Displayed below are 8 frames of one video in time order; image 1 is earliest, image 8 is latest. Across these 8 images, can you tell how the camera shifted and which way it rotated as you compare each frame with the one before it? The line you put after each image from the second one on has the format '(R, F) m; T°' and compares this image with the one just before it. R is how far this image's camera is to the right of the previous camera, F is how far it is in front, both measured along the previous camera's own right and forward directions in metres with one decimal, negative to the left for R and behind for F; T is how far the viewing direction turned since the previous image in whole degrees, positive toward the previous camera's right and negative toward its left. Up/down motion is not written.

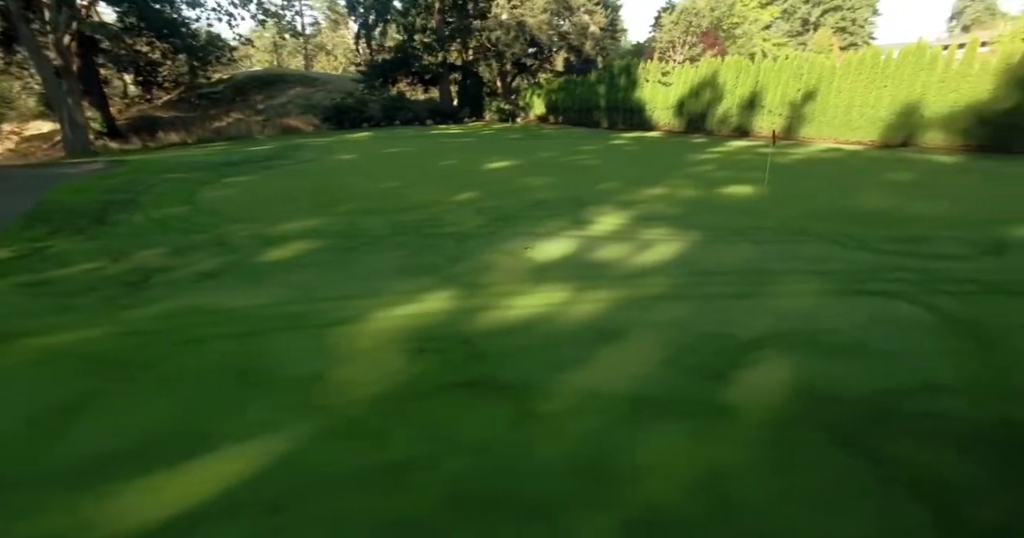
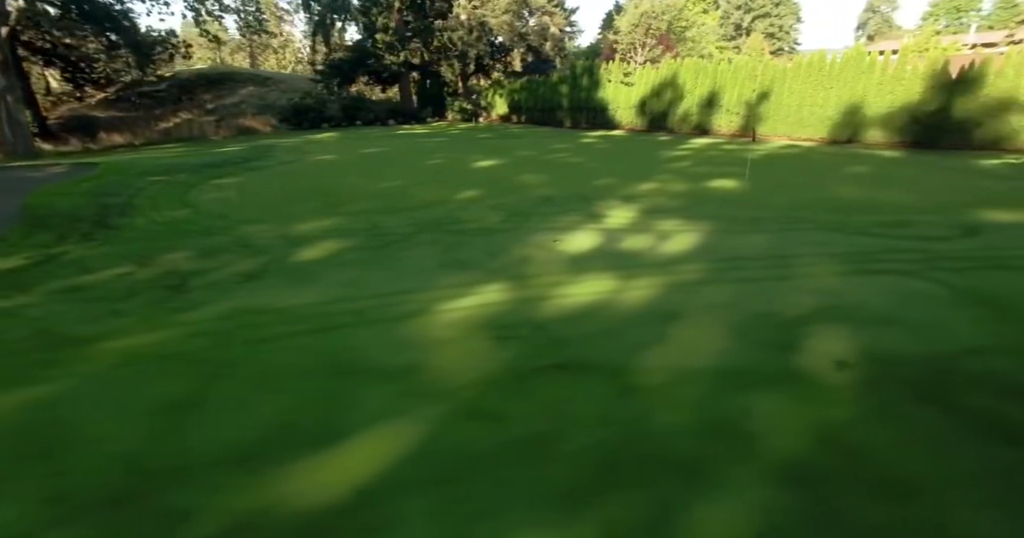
(-0.7, -0.1) m; +6°
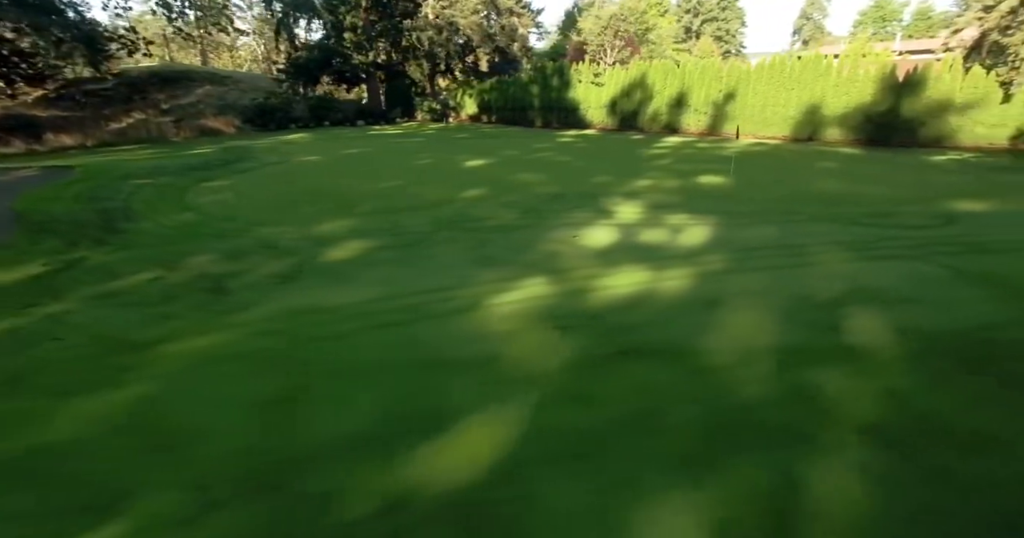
(-0.6, -0.1) m; +5°
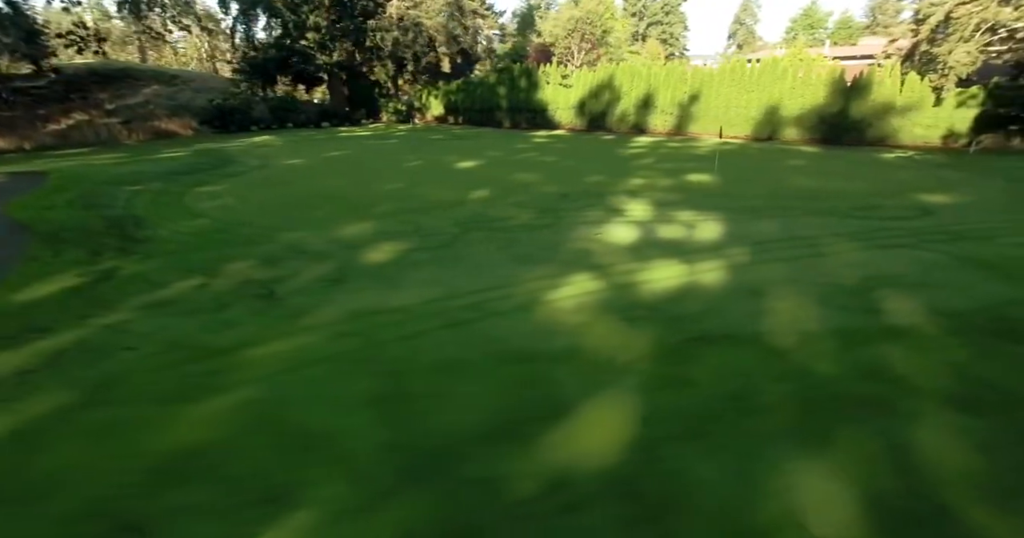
(-0.7, -0.1) m; +5°
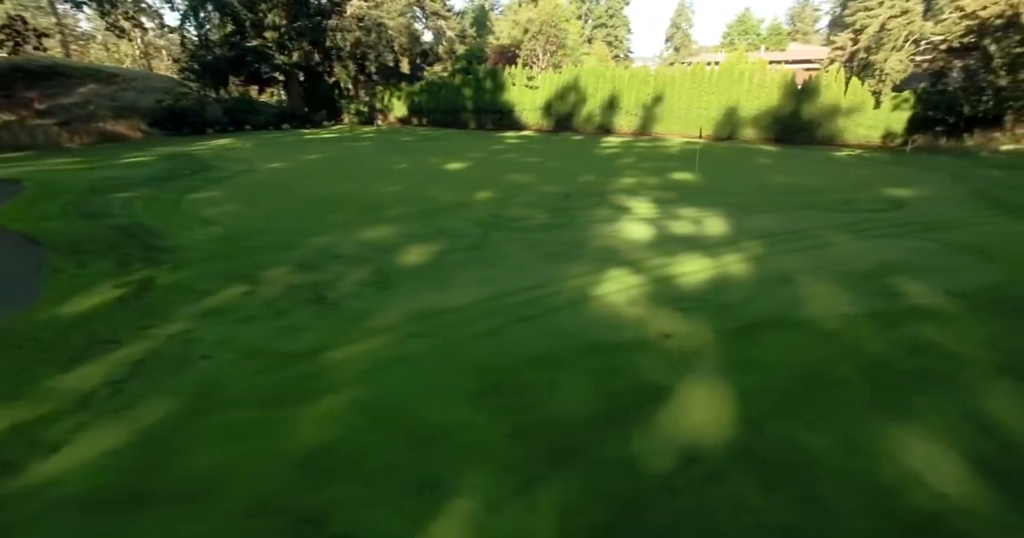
(-0.7, -0.1) m; +5°
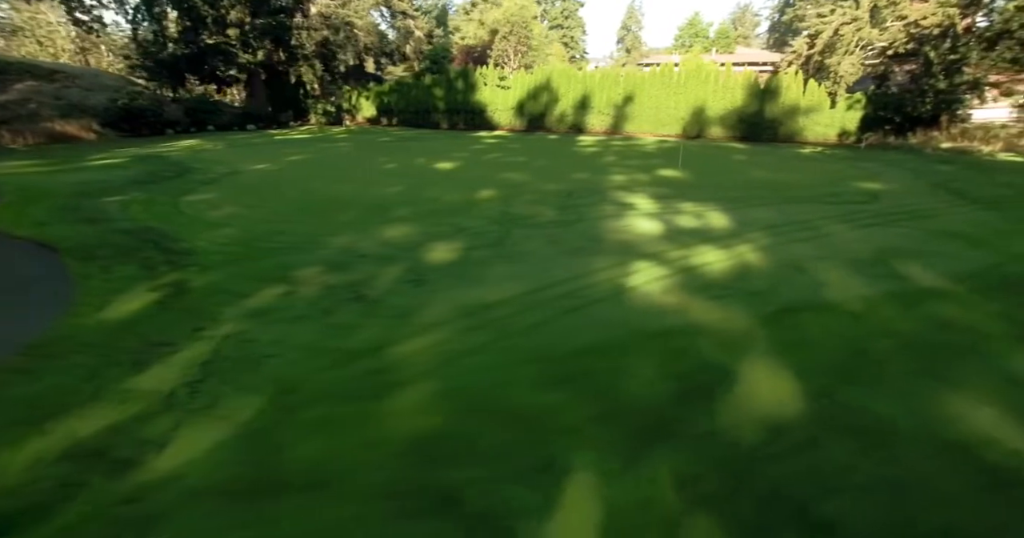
(-0.6, -0.1) m; +4°
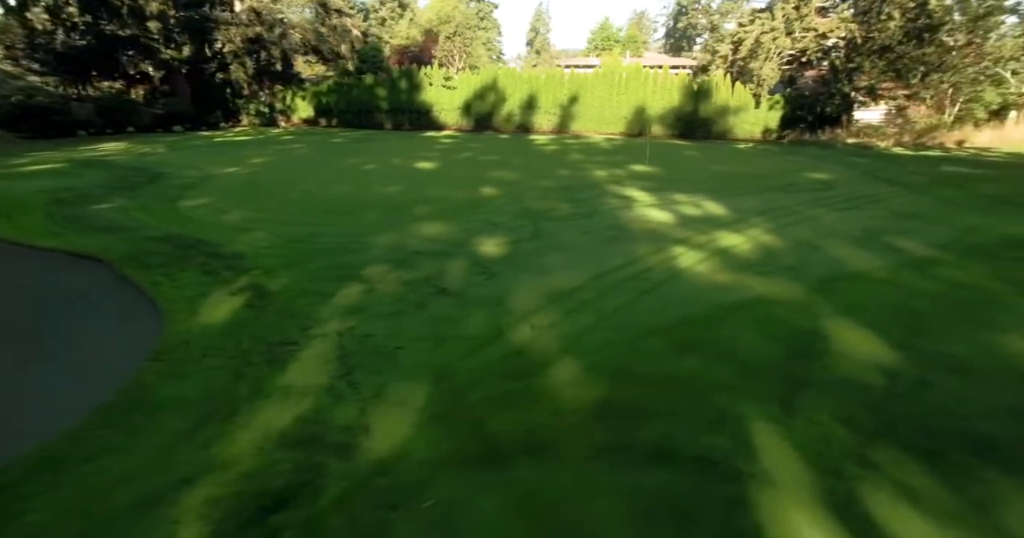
(-1.1, -0.1) m; +9°
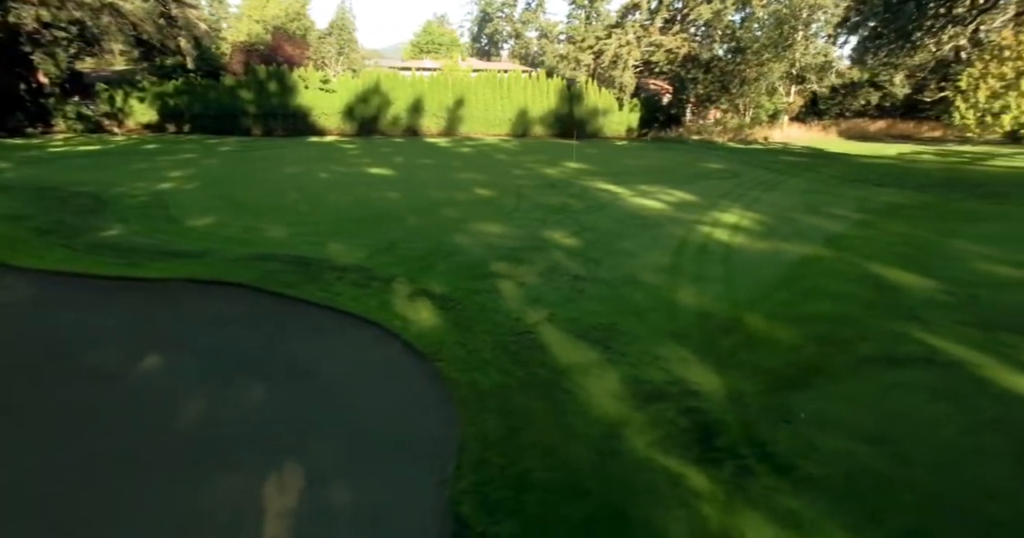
(-2.3, 0.0) m; +18°
